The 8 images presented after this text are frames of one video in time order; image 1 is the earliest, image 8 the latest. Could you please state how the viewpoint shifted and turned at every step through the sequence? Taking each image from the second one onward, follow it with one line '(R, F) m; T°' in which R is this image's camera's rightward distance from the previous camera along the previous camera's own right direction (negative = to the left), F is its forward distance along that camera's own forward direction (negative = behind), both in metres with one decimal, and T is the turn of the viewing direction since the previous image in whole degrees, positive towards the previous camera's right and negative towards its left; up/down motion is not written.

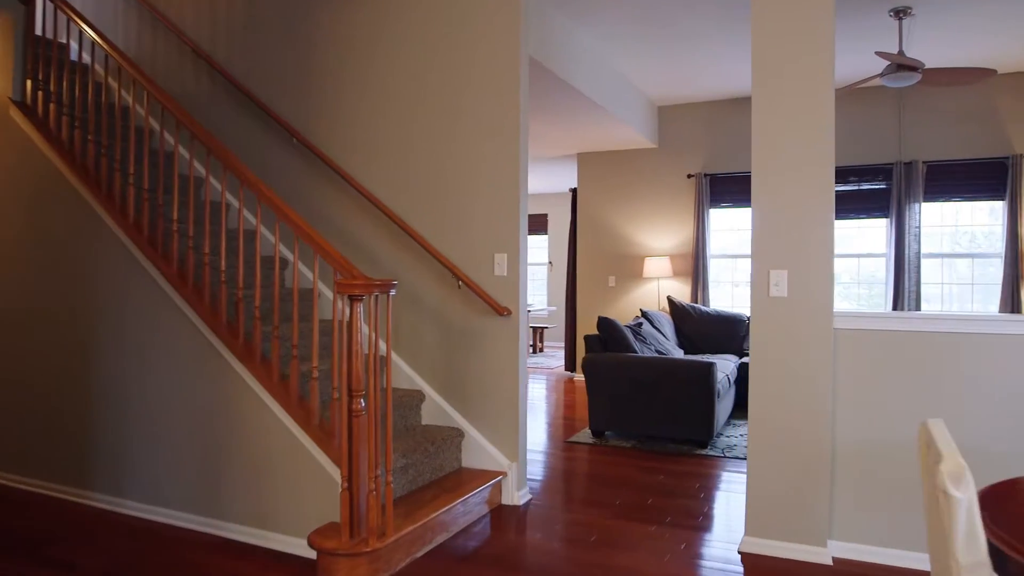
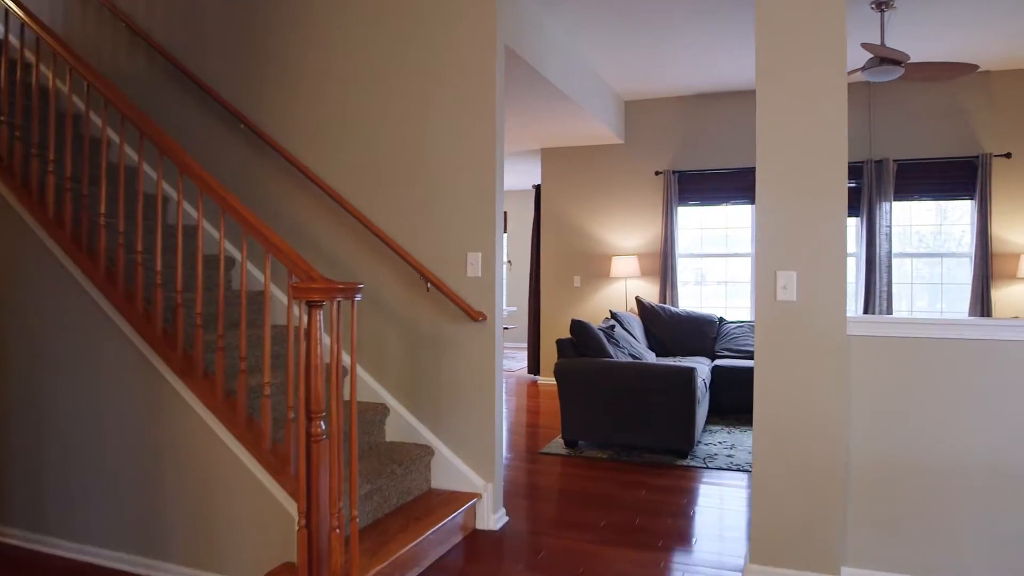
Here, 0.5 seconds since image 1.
(-0.1, +0.3) m; +4°
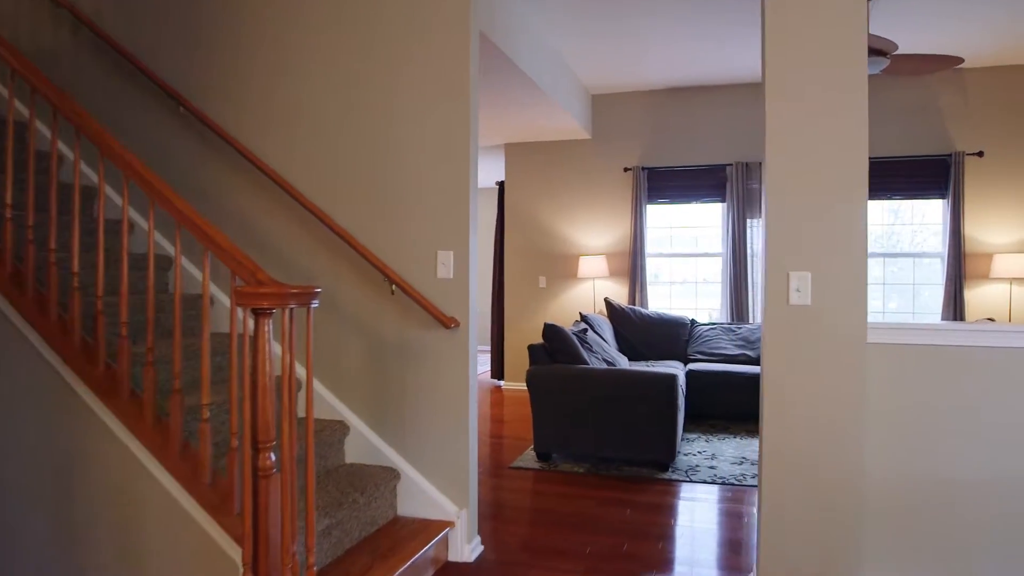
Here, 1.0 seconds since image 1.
(-0.1, +0.3) m; +3°
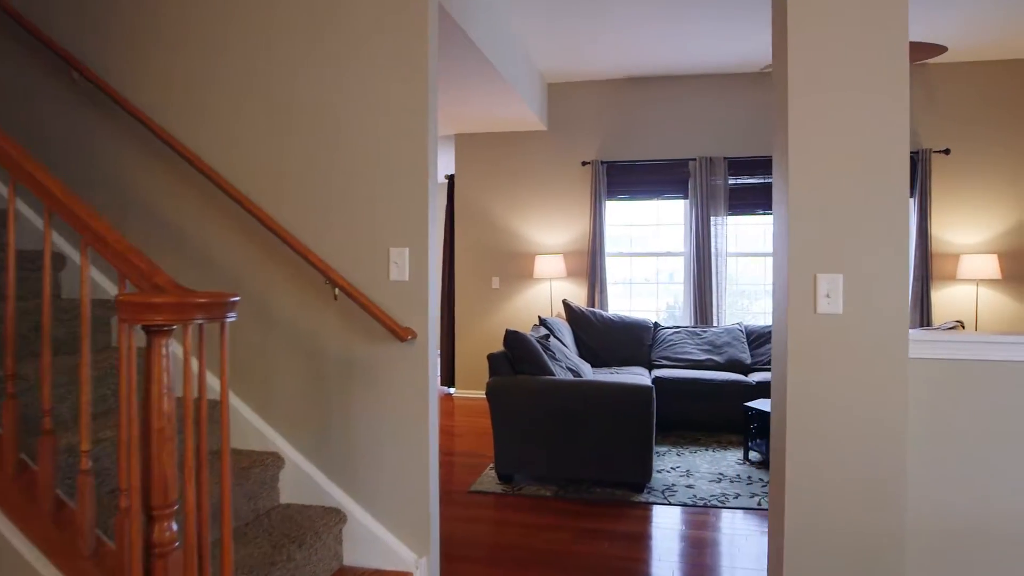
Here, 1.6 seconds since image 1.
(-0.1, +0.4) m; +4°
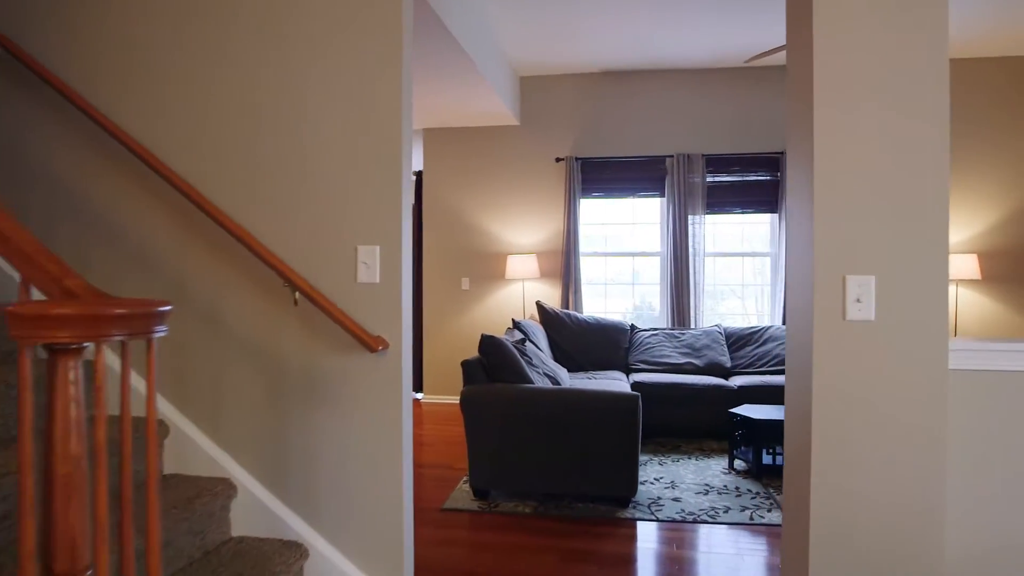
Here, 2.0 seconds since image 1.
(-0.1, +0.3) m; +3°
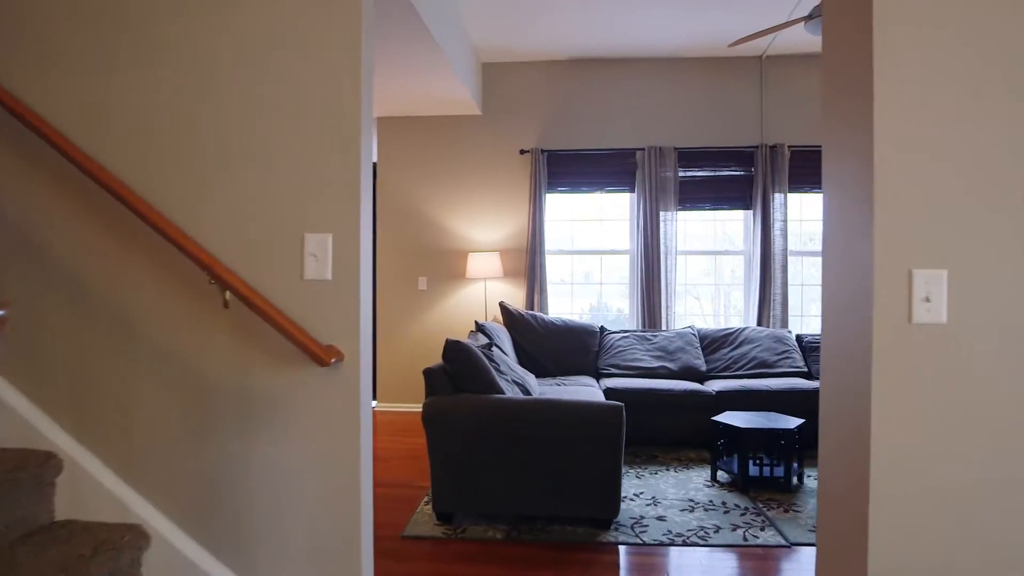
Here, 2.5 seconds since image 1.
(-0.1, +0.4) m; +4°
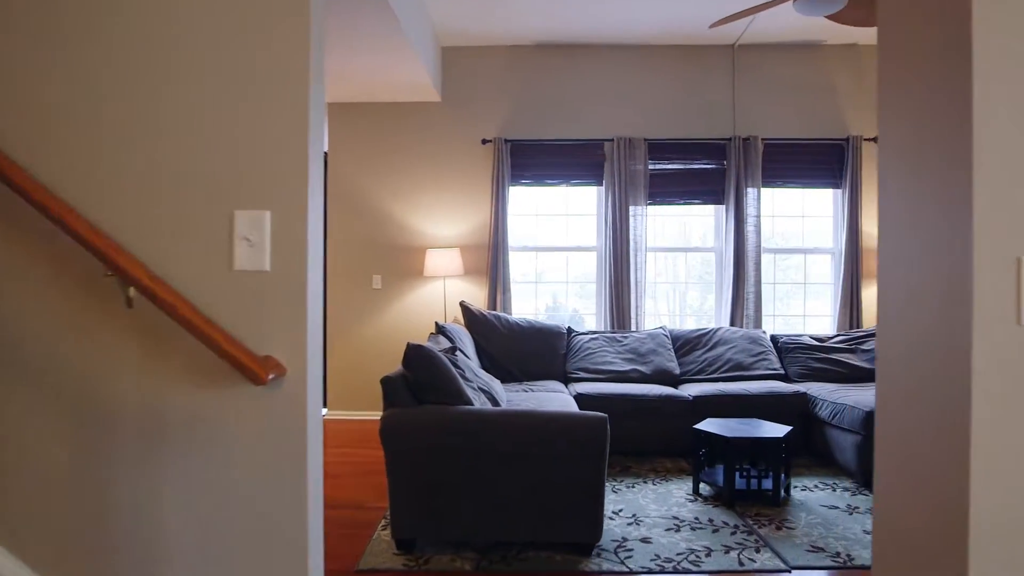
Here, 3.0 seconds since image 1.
(-0.1, +0.3) m; +4°
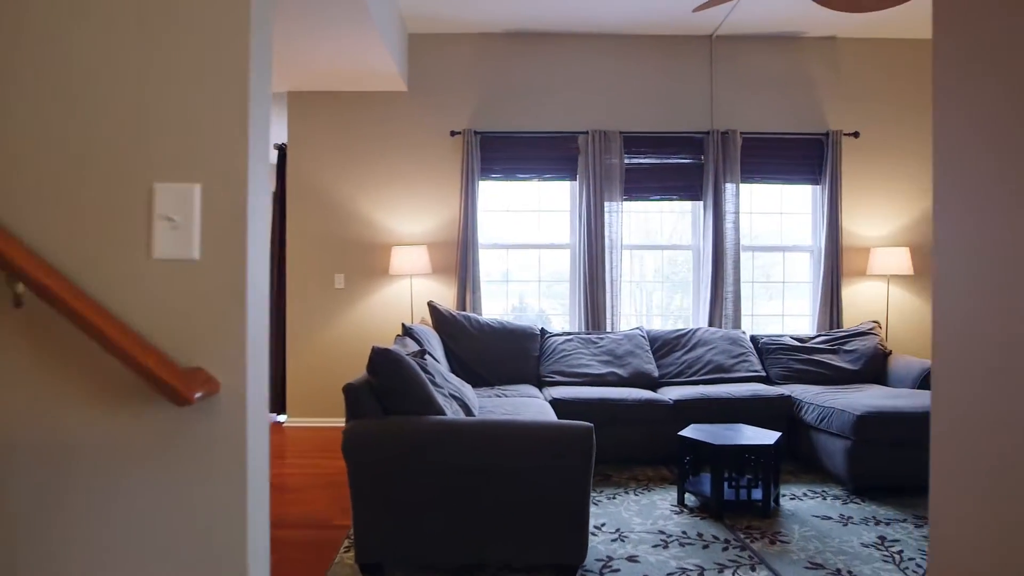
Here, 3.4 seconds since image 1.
(0.0, +0.2) m; +3°
